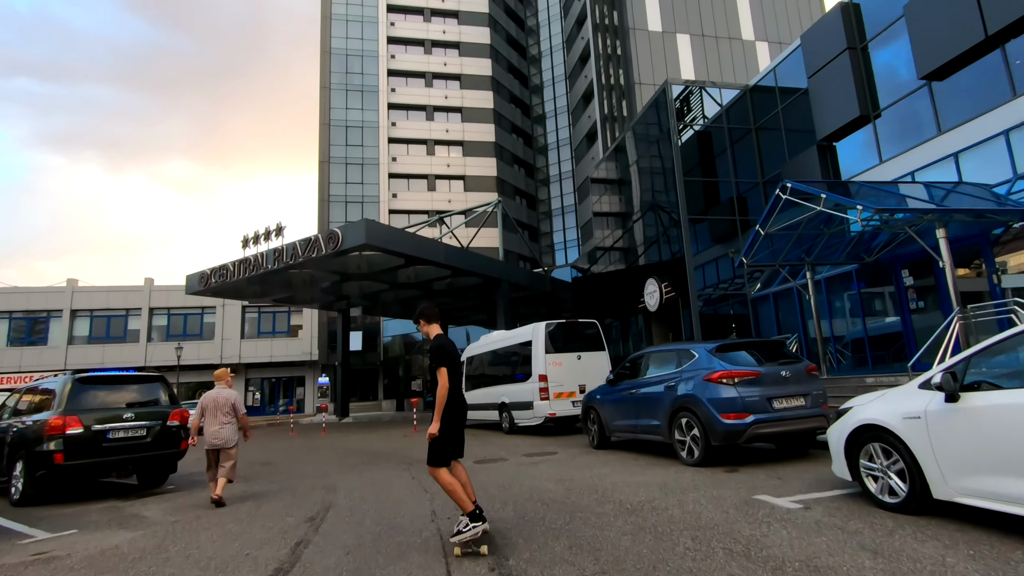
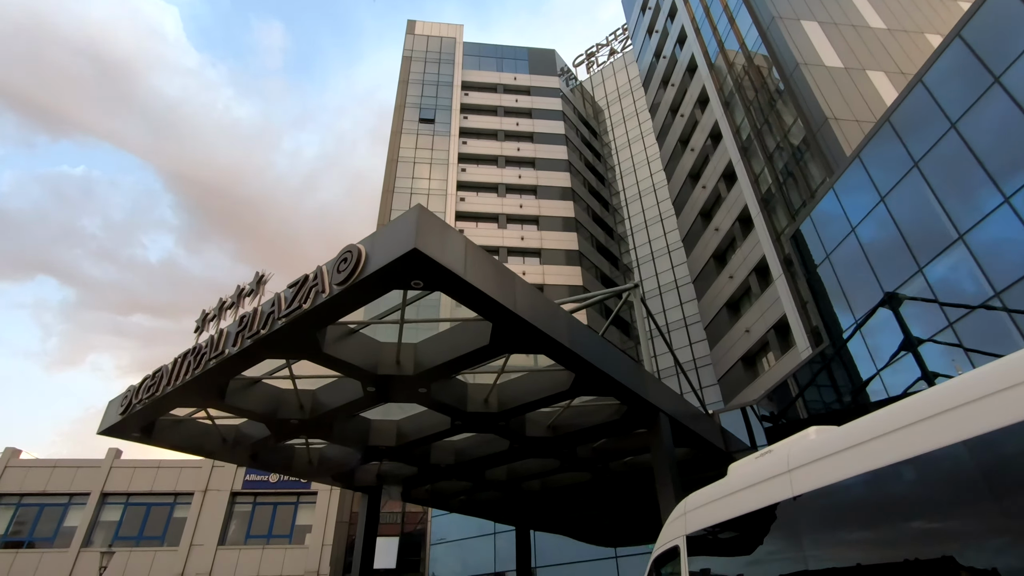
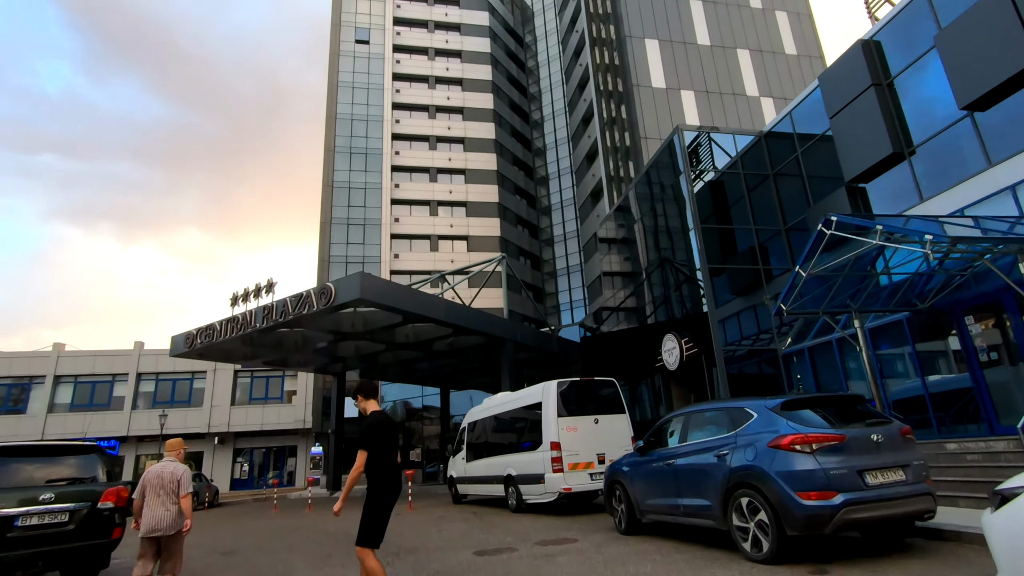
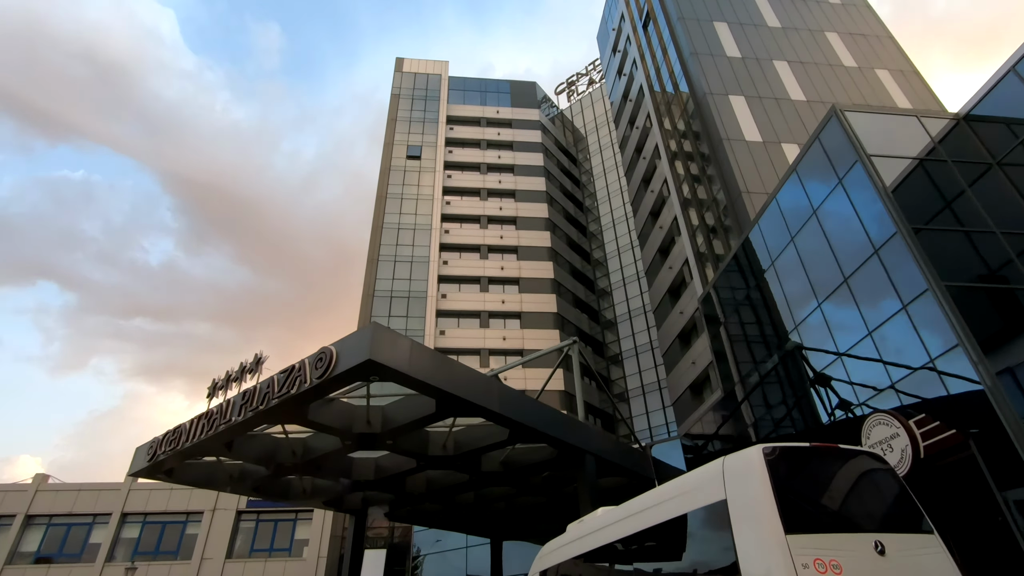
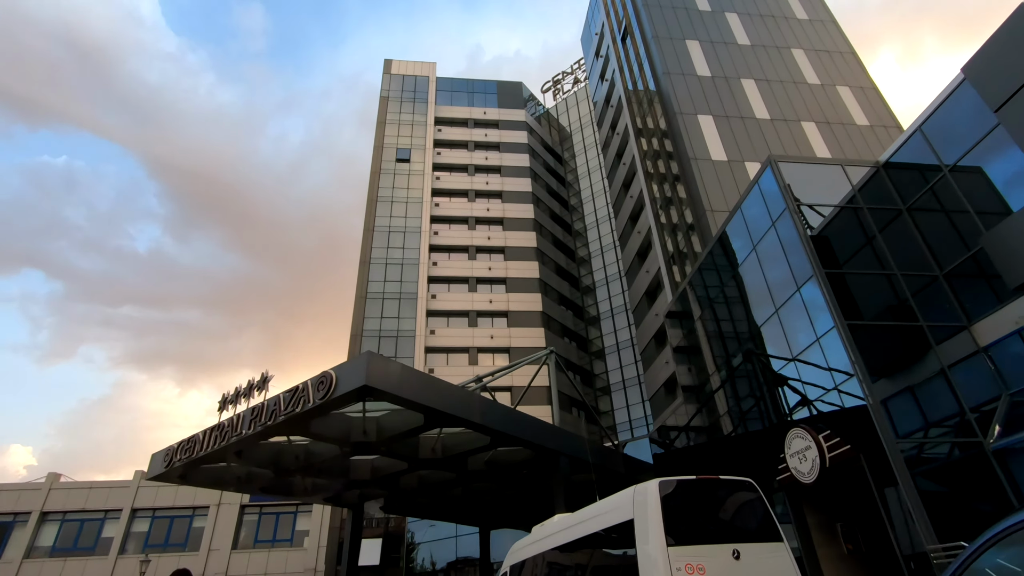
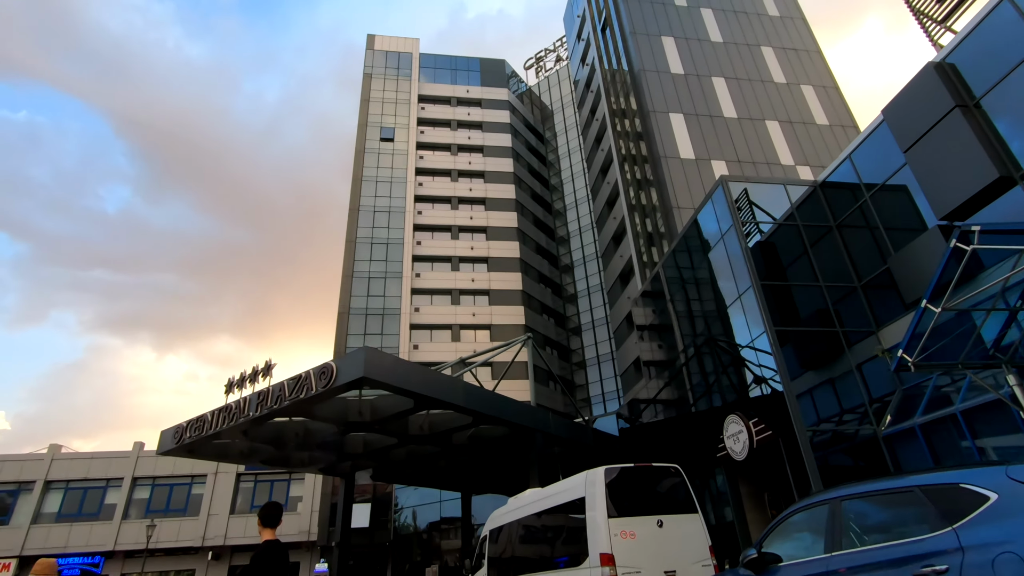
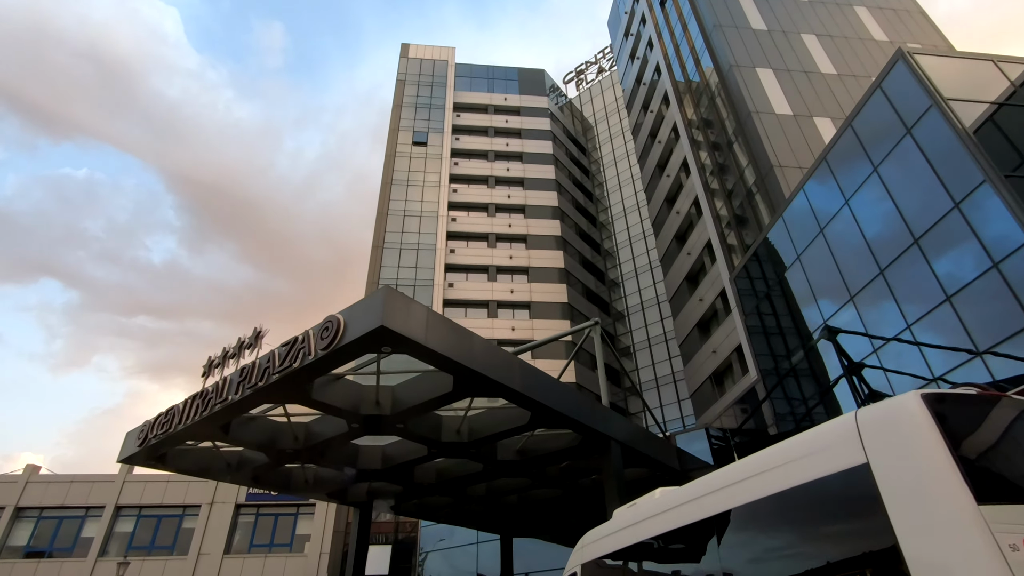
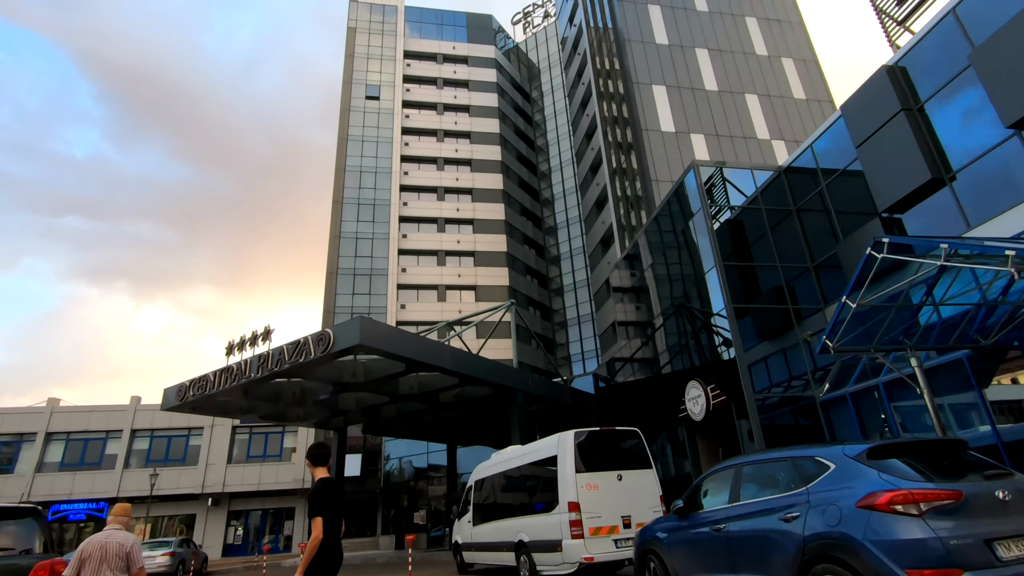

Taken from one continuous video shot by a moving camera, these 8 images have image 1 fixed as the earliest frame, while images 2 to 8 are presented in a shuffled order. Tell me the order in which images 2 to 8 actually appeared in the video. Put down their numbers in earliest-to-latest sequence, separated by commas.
3, 8, 6, 5, 4, 7, 2
